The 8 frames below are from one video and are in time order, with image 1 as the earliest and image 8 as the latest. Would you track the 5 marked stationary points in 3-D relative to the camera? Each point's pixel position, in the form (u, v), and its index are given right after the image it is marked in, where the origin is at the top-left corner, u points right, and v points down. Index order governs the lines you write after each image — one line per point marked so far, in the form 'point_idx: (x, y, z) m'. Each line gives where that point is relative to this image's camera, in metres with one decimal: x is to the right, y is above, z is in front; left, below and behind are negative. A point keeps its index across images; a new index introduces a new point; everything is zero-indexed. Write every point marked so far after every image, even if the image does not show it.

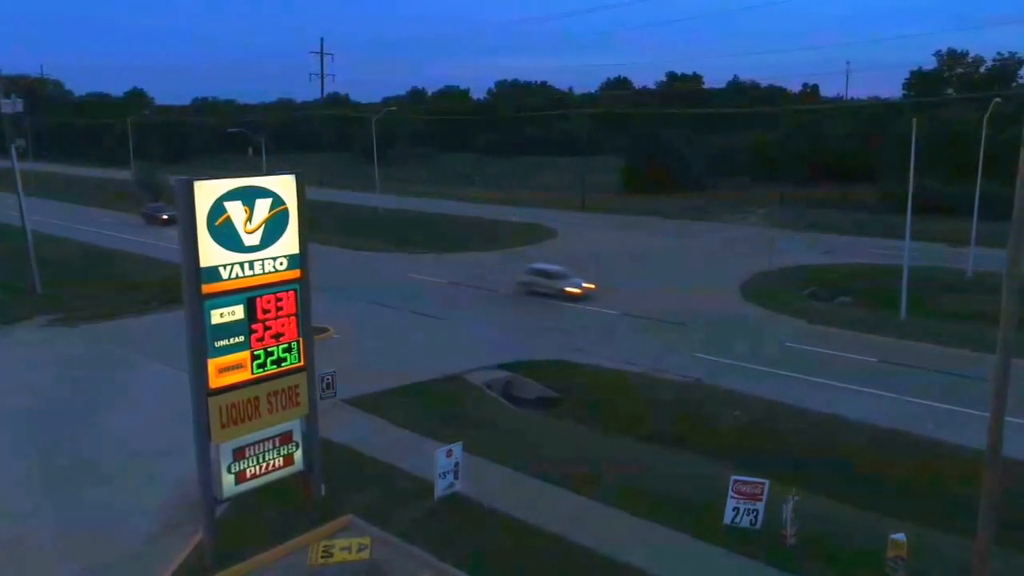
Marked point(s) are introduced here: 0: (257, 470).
0: (-4.4, -3.2, +13.2) m
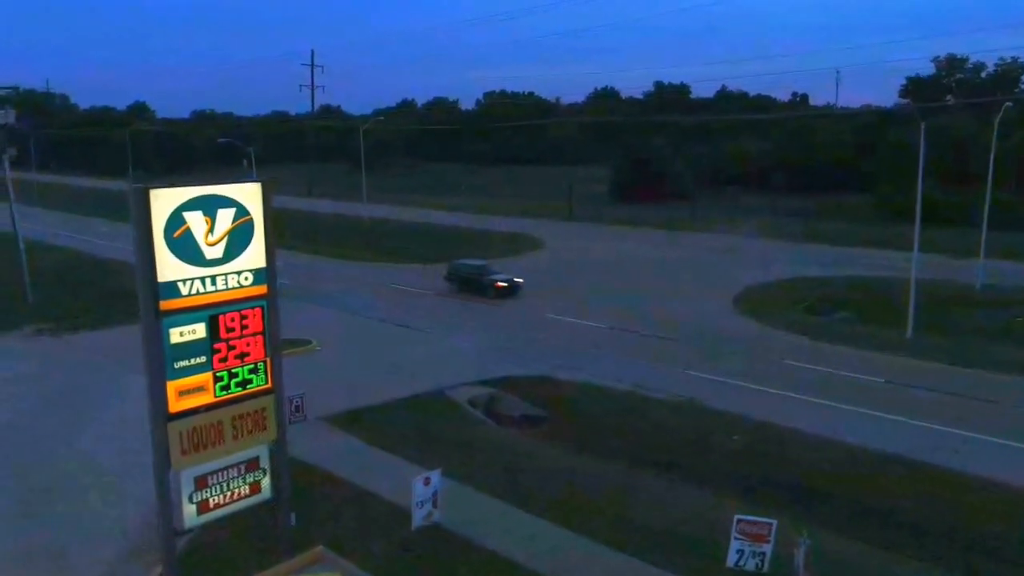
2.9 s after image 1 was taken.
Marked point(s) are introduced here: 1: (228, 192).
0: (-4.7, -3.4, +12.4) m
1: (-4.5, +1.5, +12.0) m
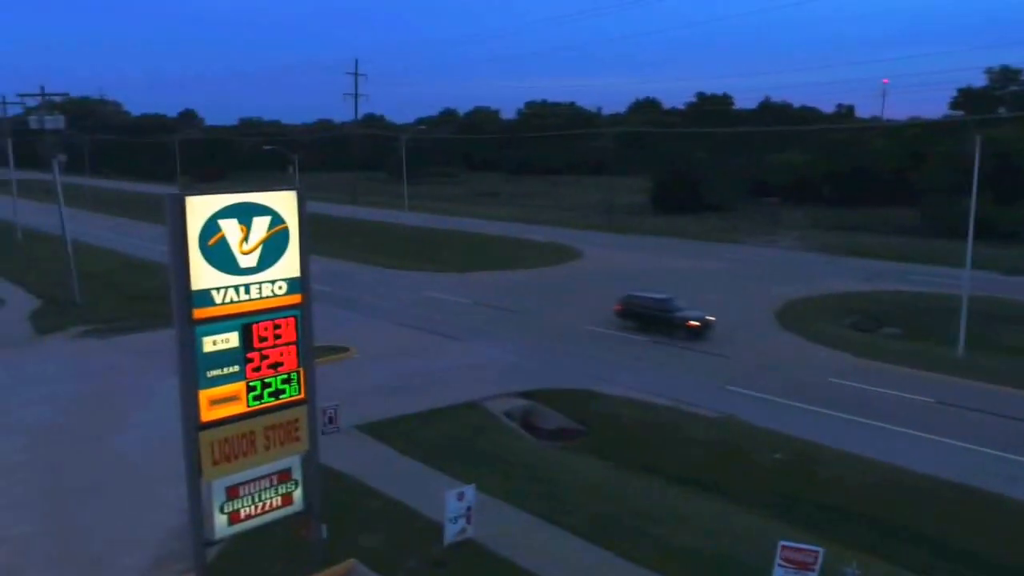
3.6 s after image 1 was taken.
0: (-4.1, -3.6, +12.3) m
1: (-3.9, +1.4, +11.9) m
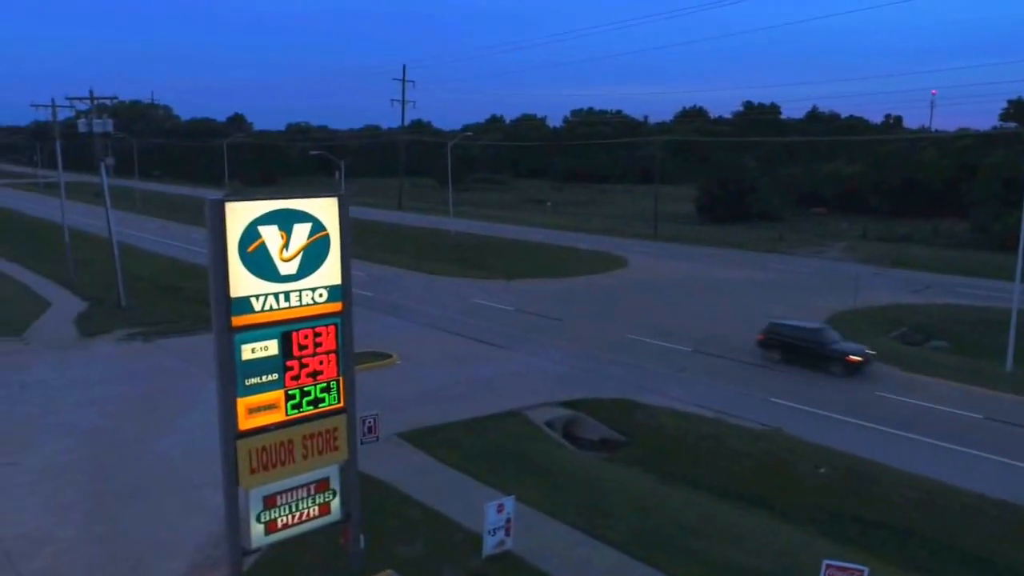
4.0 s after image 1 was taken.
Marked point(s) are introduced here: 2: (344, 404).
0: (-3.5, -3.7, +12.1) m
1: (-3.2, +1.2, +11.8) m
2: (-2.7, -1.9, +12.4) m
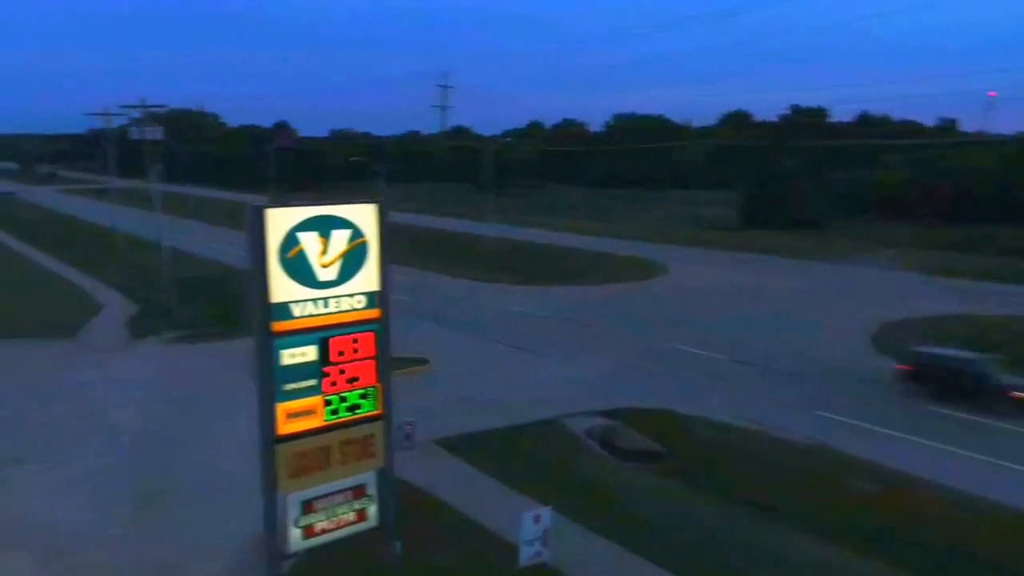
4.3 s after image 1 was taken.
0: (-2.9, -3.7, +12.1) m
1: (-2.6, +1.2, +11.8) m
2: (-2.1, -2.0, +12.4) m
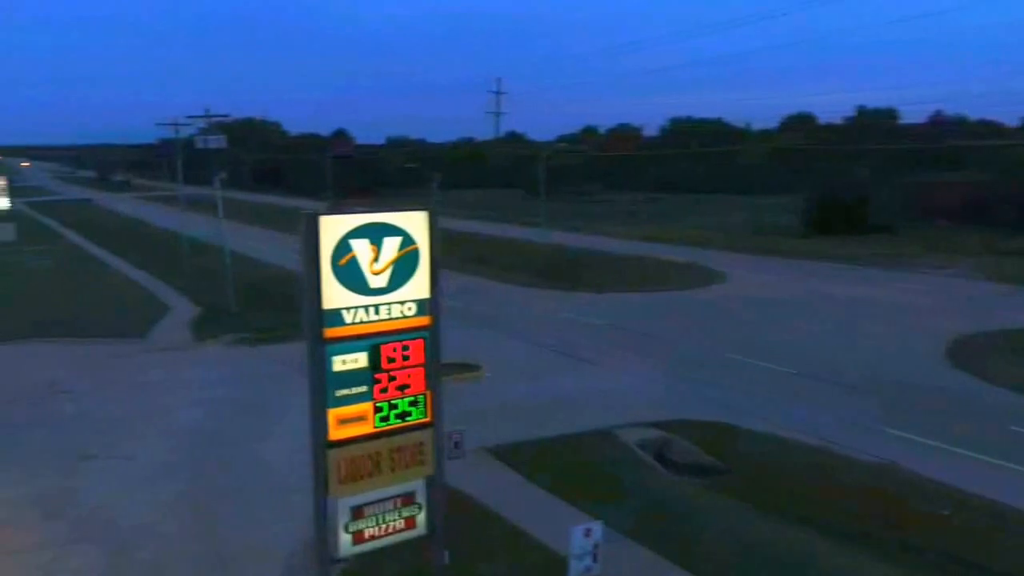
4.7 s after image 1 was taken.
0: (-2.1, -3.8, +12.1) m
1: (-1.8, +1.0, +11.9) m
2: (-1.3, -2.1, +12.4) m
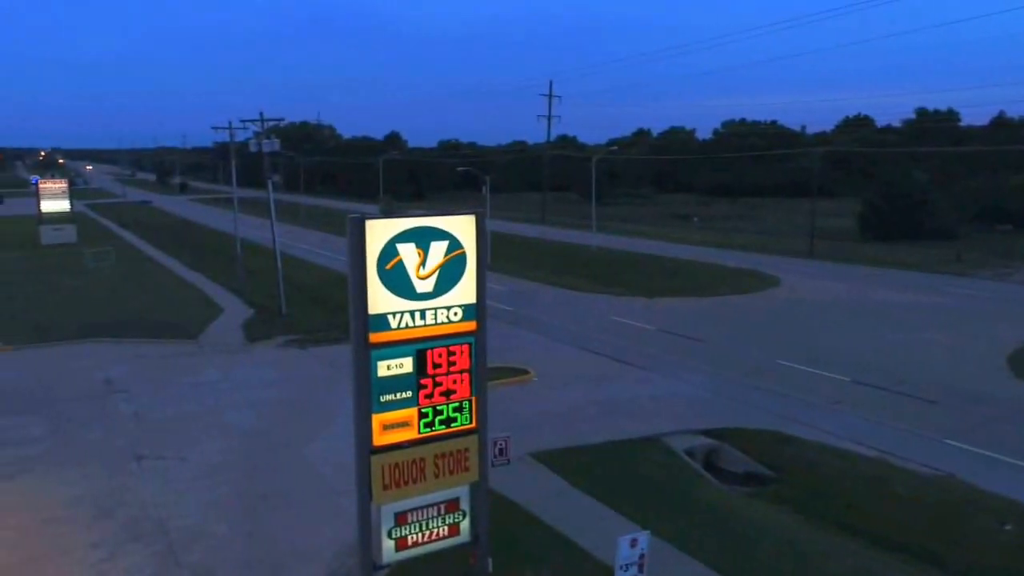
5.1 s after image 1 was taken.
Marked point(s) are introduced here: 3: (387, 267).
0: (-1.4, -3.9, +12.1) m
1: (-1.1, +1.0, +11.8) m
2: (-0.6, -2.2, +12.3) m
3: (-1.8, +0.3, +11.4) m
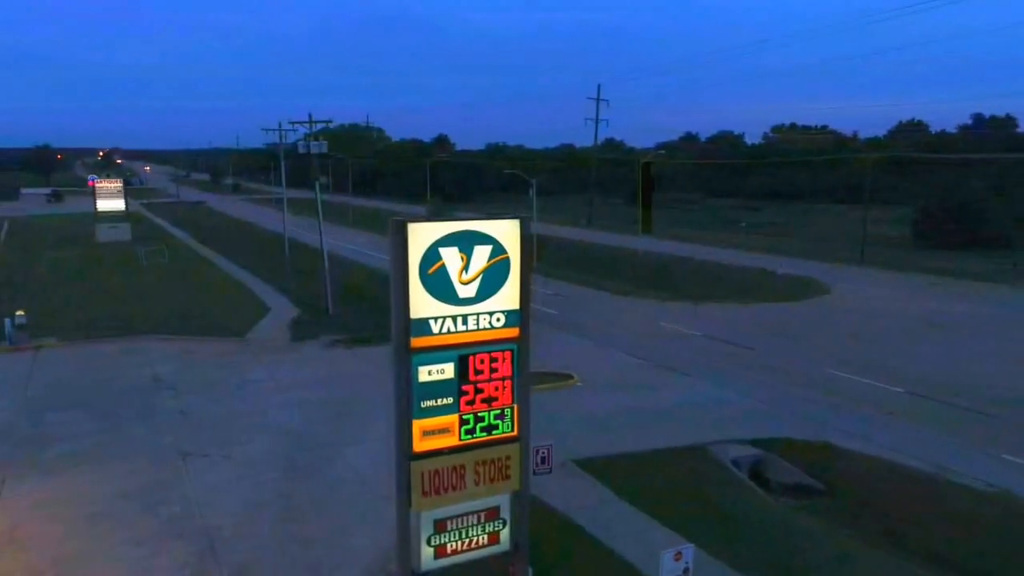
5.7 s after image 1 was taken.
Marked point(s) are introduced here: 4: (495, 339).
0: (-0.8, -4.0, +11.9) m
1: (-0.4, +0.9, +11.6) m
2: (+0.1, -2.3, +12.1) m
3: (-1.2, +0.3, +11.3) m
4: (-0.2, -0.8, +11.8) m
